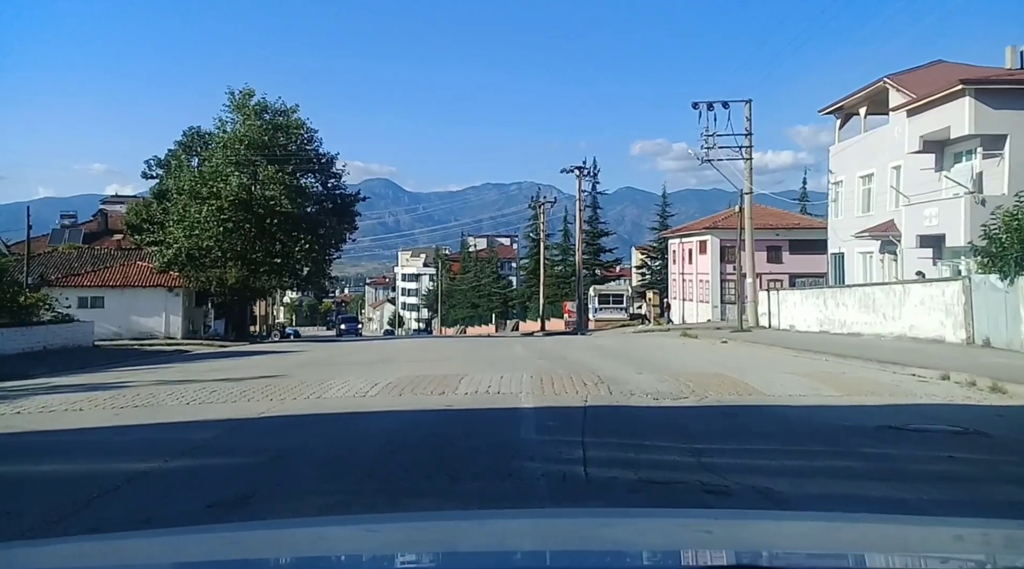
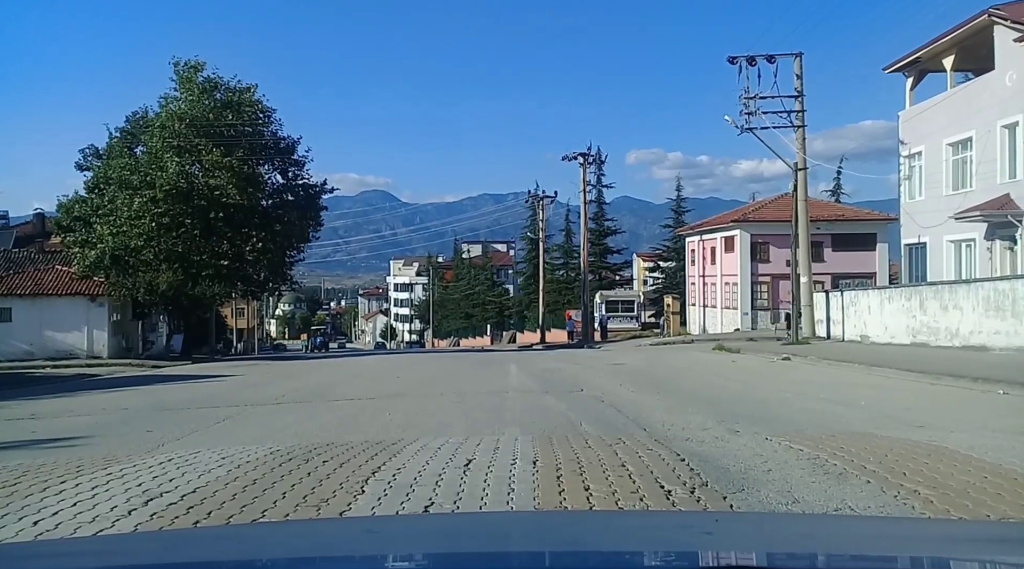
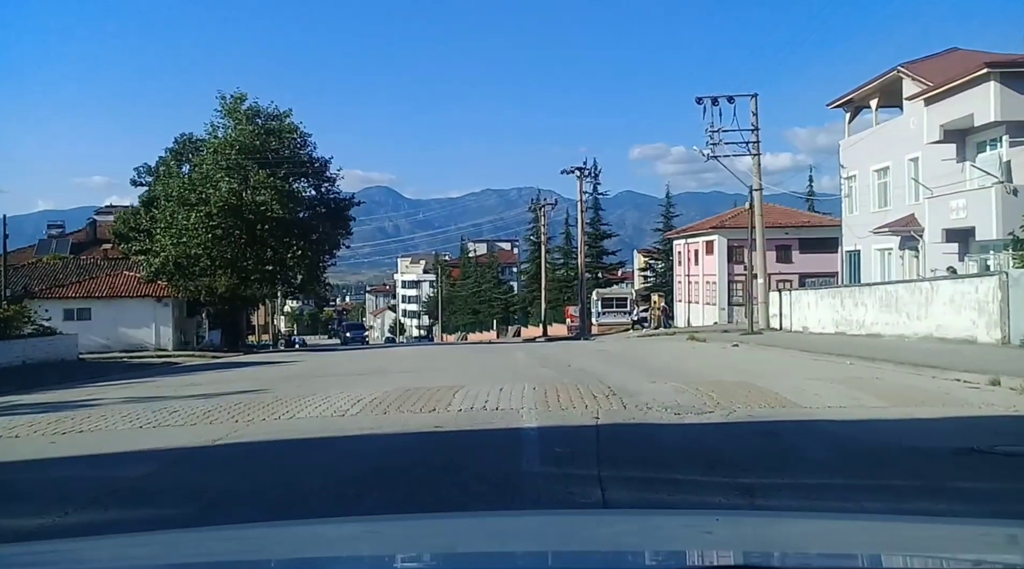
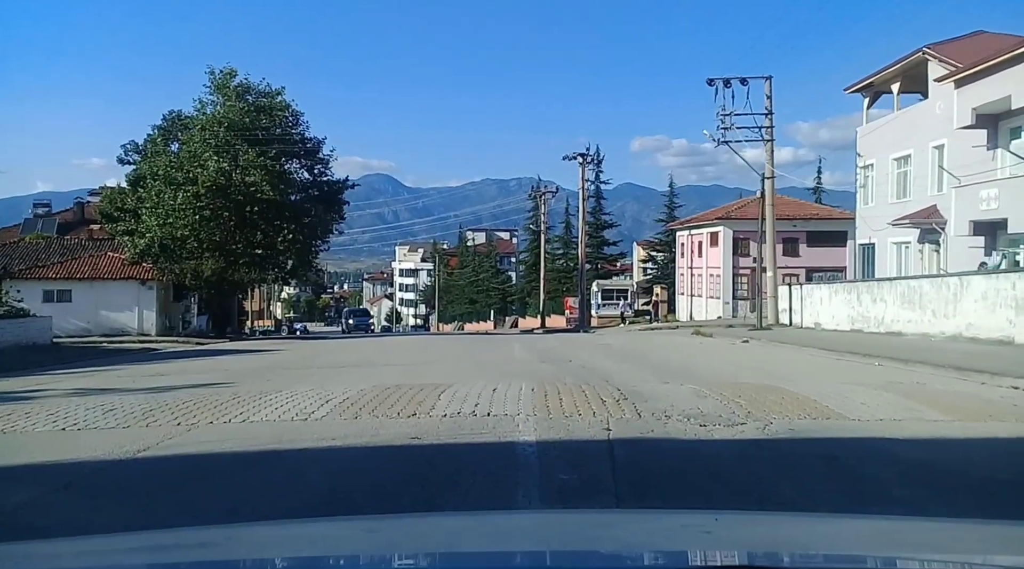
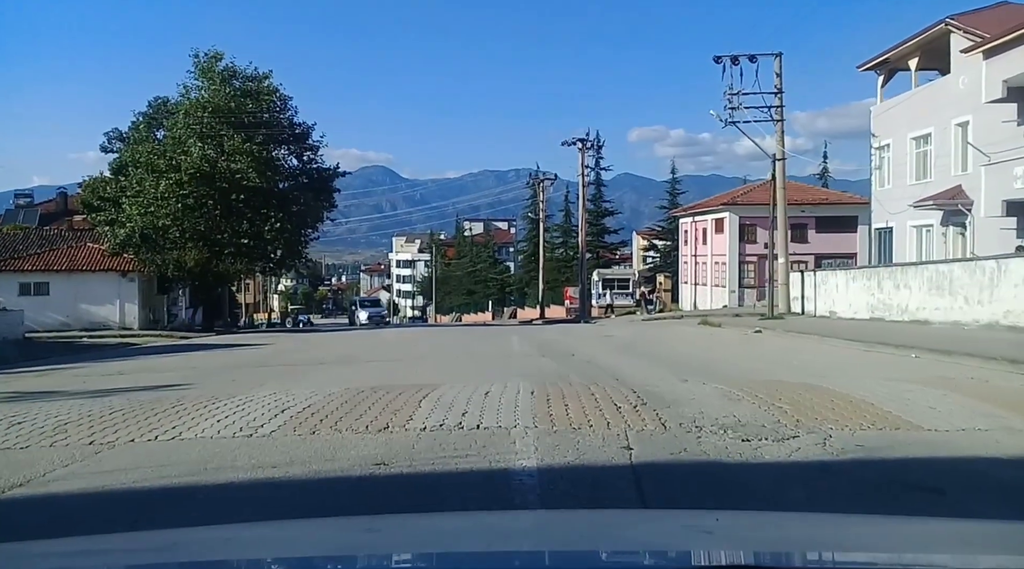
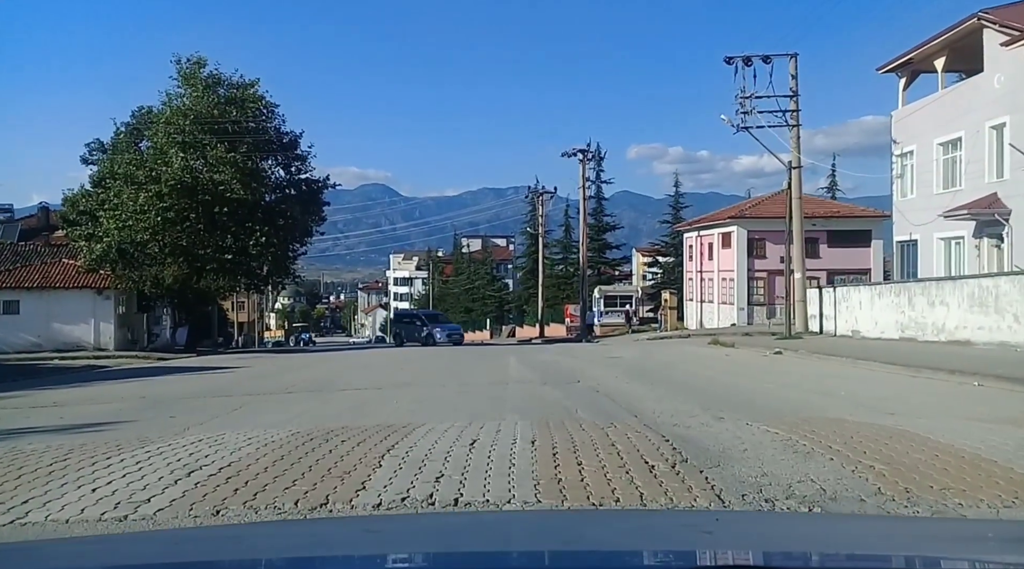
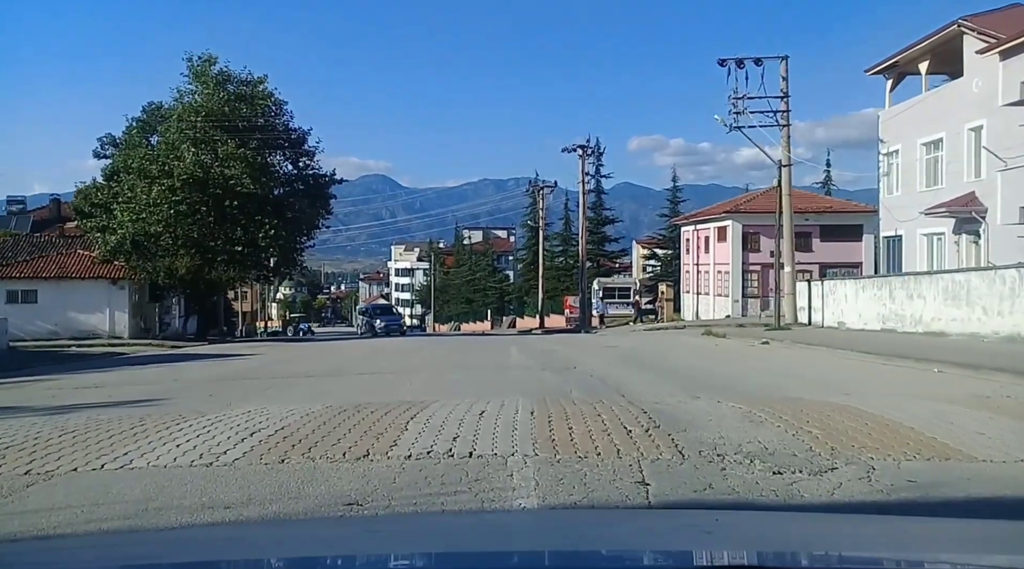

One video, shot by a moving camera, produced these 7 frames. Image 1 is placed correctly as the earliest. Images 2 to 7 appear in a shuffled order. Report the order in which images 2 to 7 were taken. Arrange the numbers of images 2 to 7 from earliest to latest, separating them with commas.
3, 4, 5, 7, 6, 2
